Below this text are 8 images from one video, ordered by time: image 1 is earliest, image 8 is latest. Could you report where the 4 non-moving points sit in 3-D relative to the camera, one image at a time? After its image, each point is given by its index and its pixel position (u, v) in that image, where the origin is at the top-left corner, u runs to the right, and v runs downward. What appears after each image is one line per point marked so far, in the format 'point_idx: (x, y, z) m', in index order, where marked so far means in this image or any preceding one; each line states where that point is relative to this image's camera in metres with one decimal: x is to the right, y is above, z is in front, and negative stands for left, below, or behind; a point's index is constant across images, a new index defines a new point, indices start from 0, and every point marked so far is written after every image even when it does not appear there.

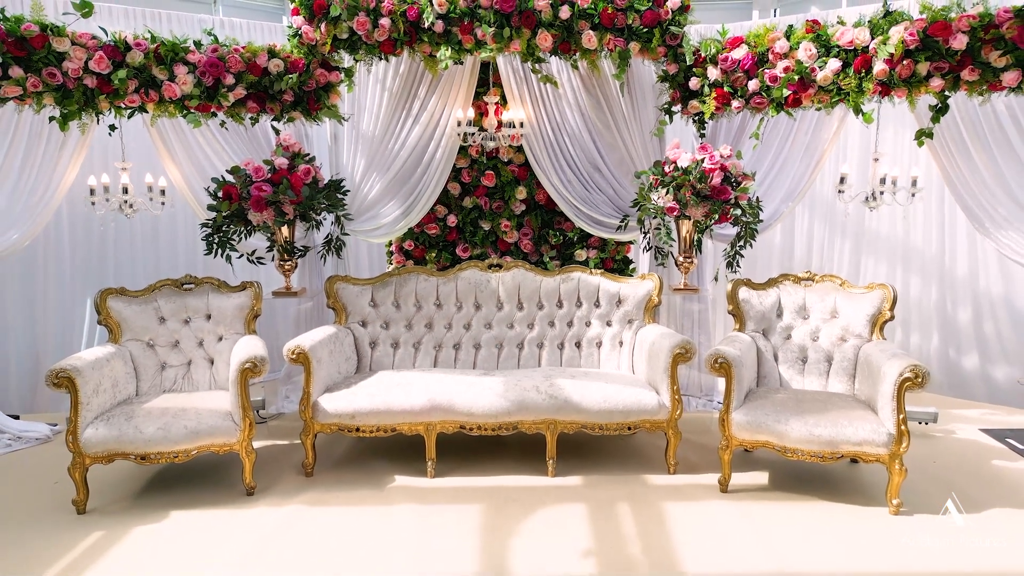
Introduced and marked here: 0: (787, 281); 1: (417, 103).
0: (+1.3, 0.0, +3.2) m
1: (-0.5, +0.9, +3.6) m
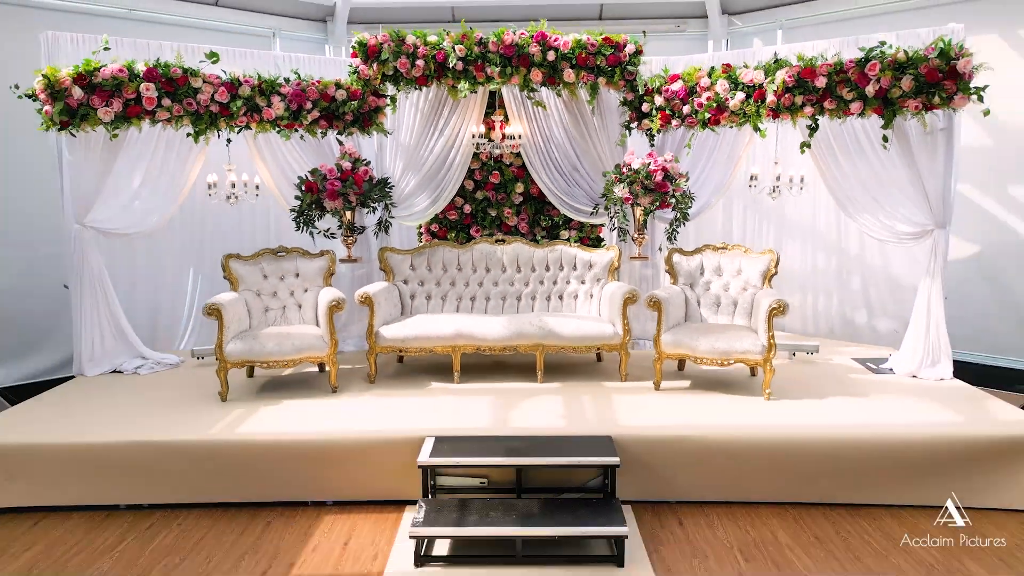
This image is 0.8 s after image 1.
0: (+1.3, +0.2, +4.5) m
1: (-0.5, +1.1, +4.8) m
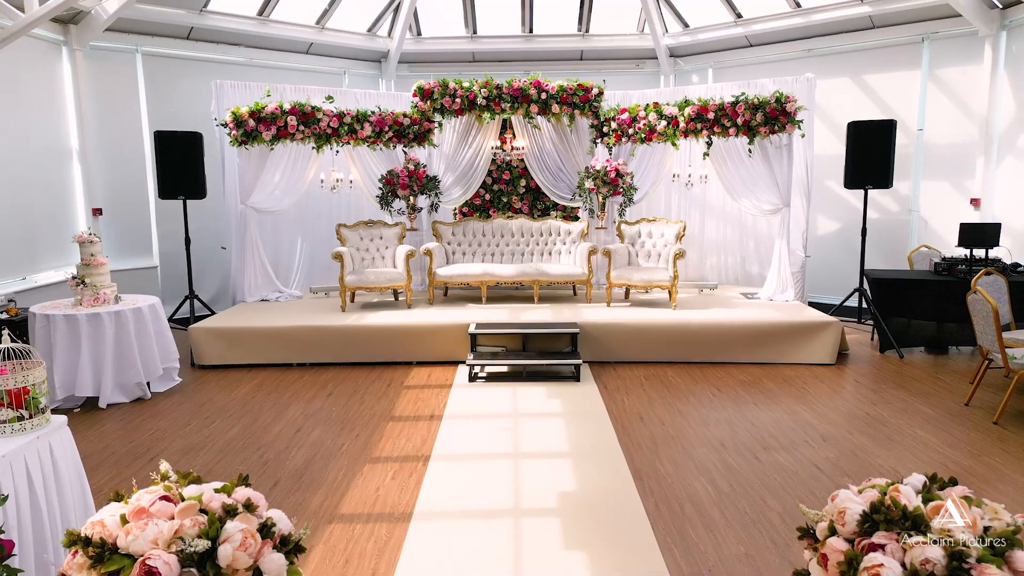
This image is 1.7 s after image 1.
0: (+1.3, +0.7, +6.9) m
1: (-0.4, +1.6, +7.3) m
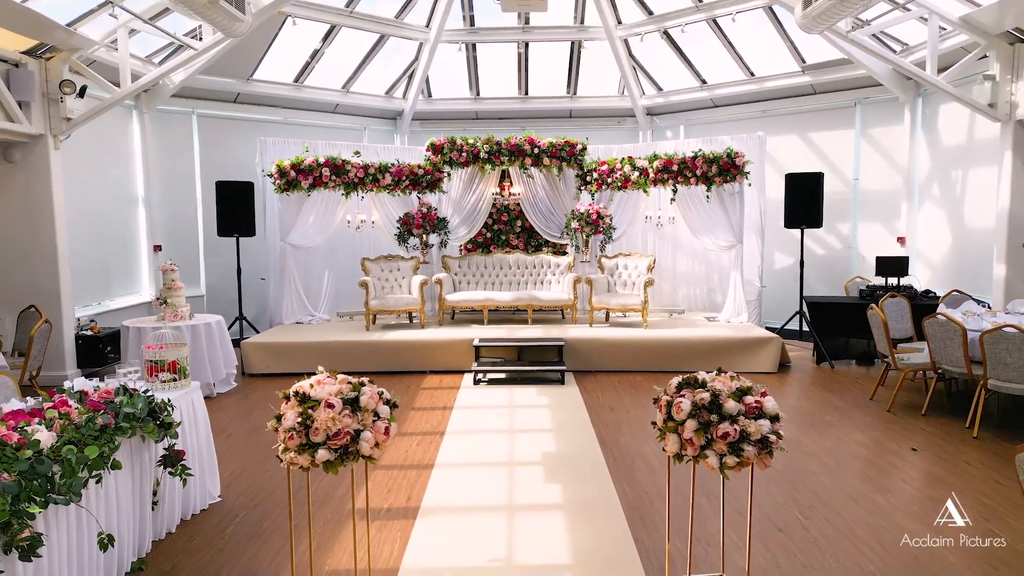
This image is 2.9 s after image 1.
0: (+1.3, +0.4, +8.2) m
1: (-0.4, +1.3, +8.6) m
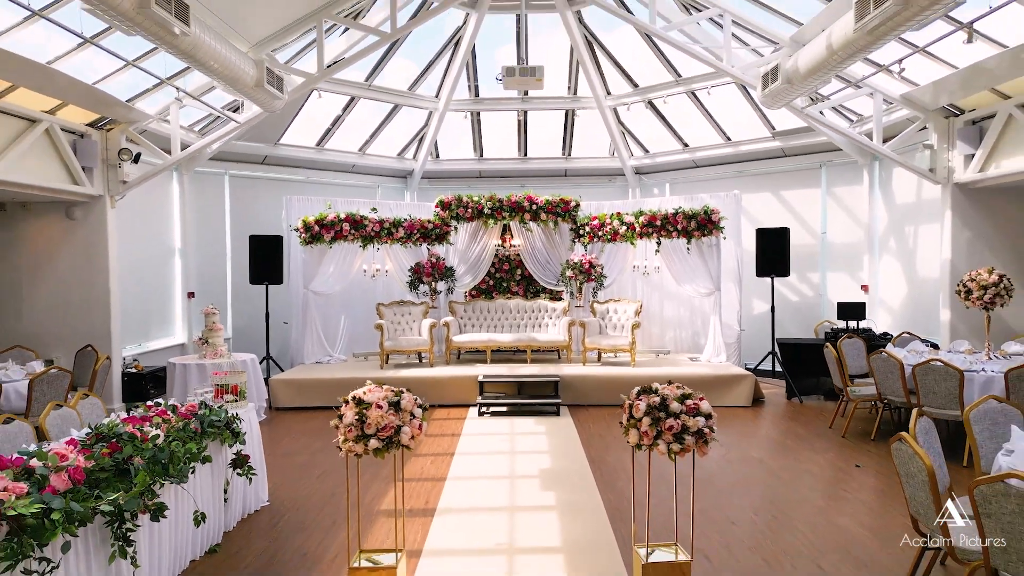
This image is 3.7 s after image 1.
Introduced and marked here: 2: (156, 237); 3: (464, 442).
0: (+1.3, -0.2, +9.1) m
1: (-0.4, +0.7, +9.5) m
2: (-4.4, +0.6, +8.7) m
3: (-0.4, -1.4, +6.3) m
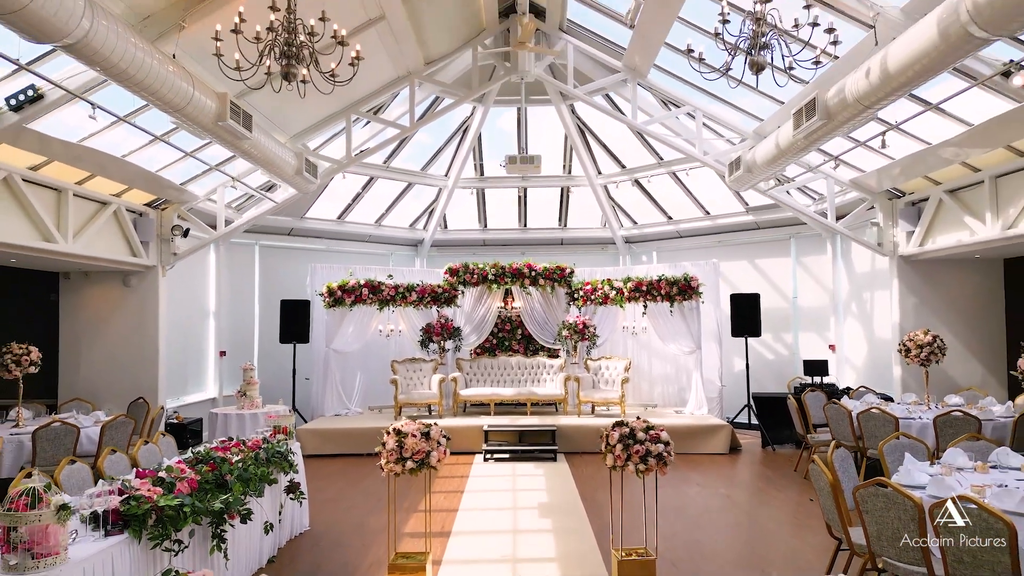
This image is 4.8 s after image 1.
0: (+1.3, -1.0, +10.0) m
1: (-0.4, -0.2, +10.6) m
2: (-4.4, -0.2, +9.7) m
3: (-0.4, -2.0, +7.2) m
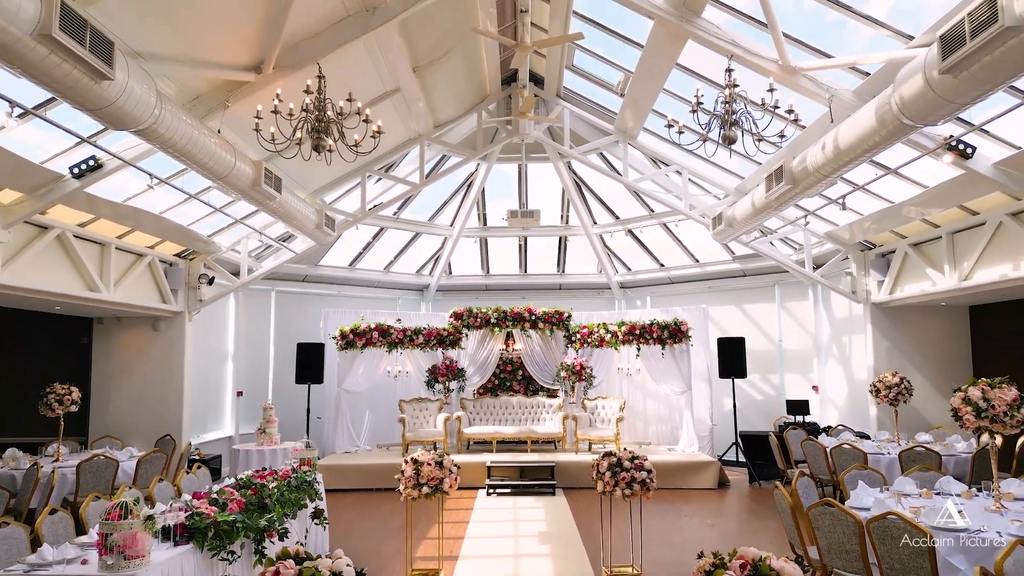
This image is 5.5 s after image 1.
0: (+1.3, -1.7, +10.6) m
1: (-0.4, -0.9, +11.2) m
2: (-4.4, -0.8, +10.4) m
3: (-0.4, -2.5, +7.7) m
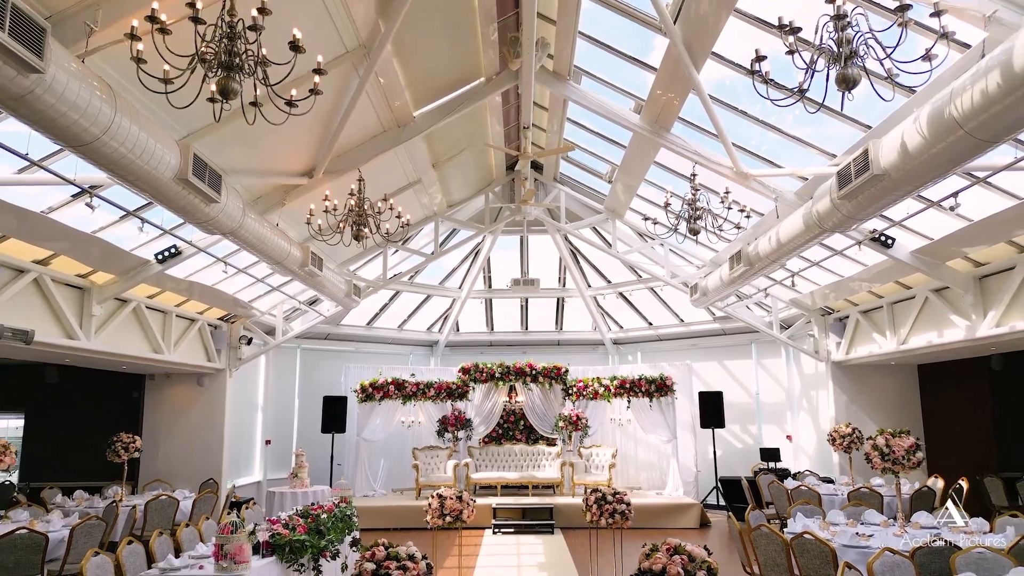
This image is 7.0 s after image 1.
0: (+1.4, -2.7, +11.8) m
1: (-0.4, -2.0, +12.4) m
2: (-4.3, -1.8, +11.6) m
3: (-0.3, -3.3, +8.8) m
